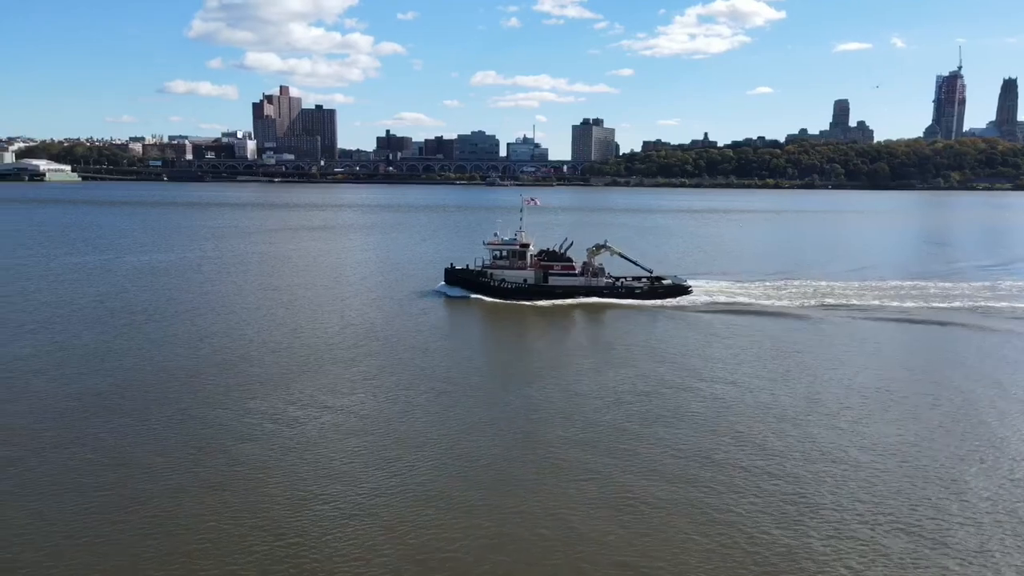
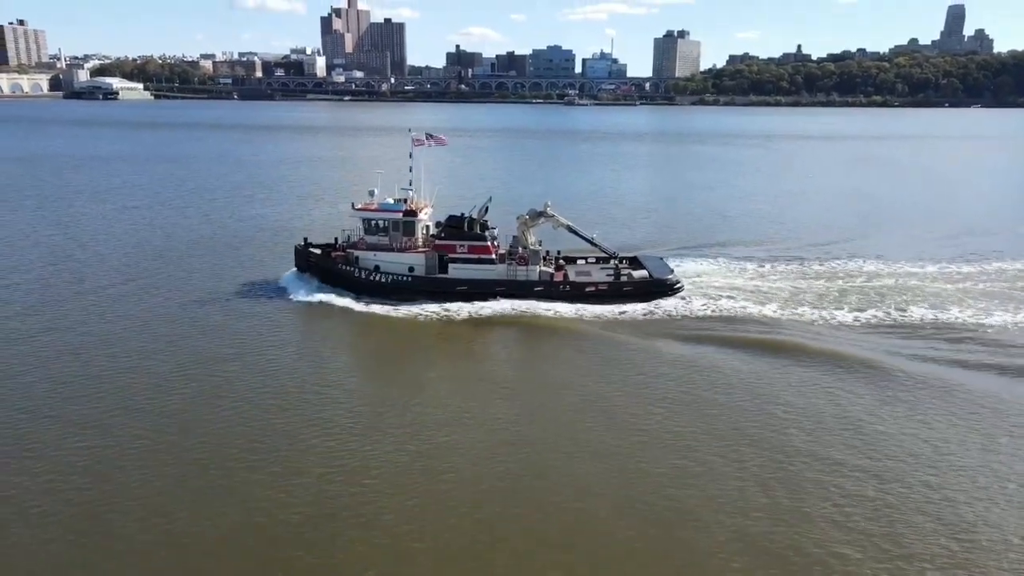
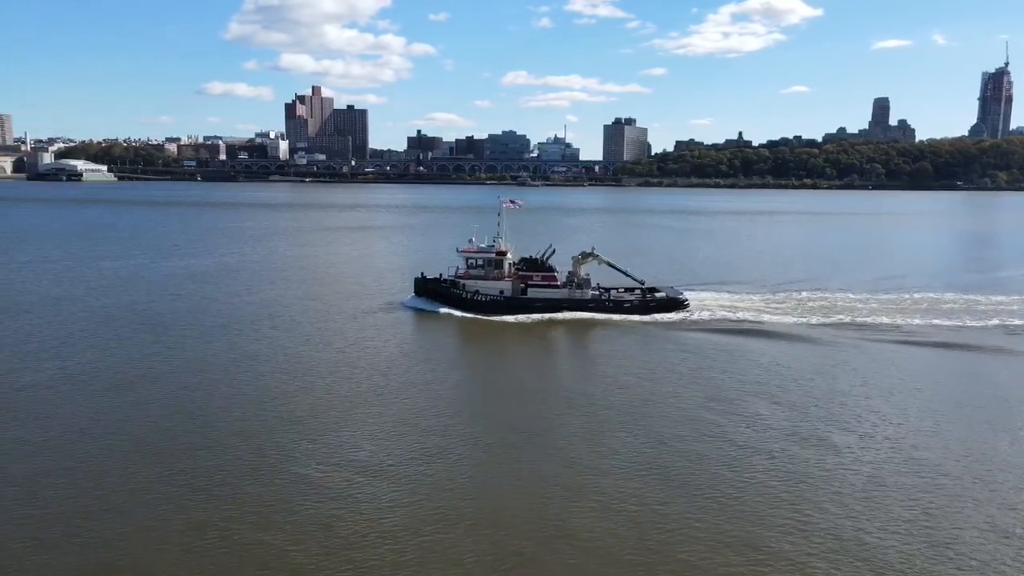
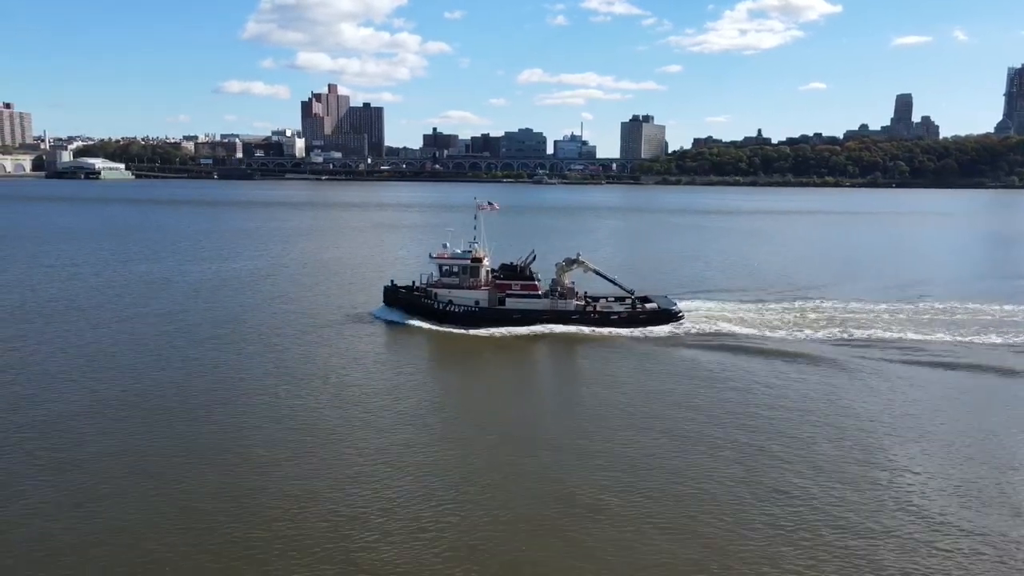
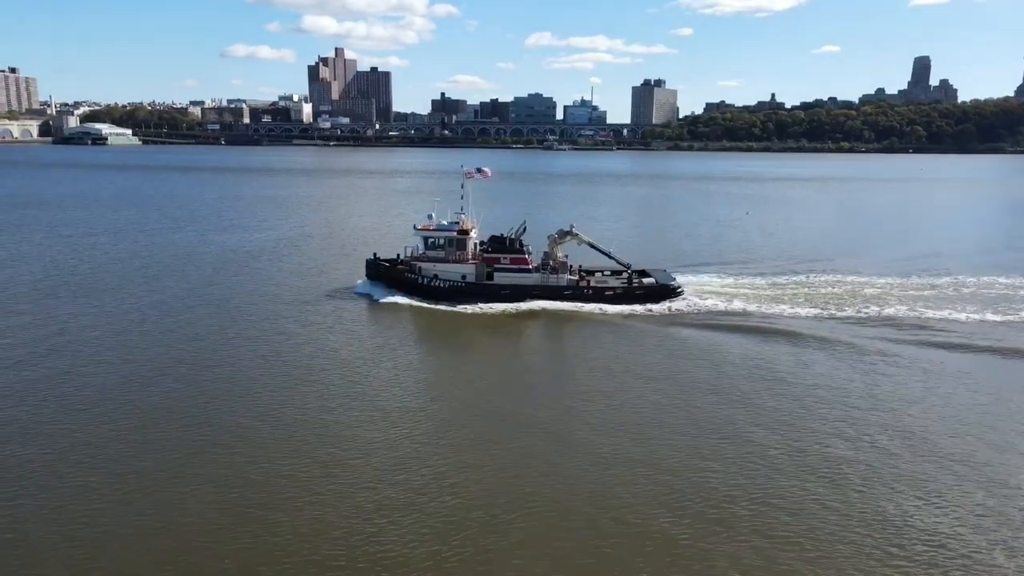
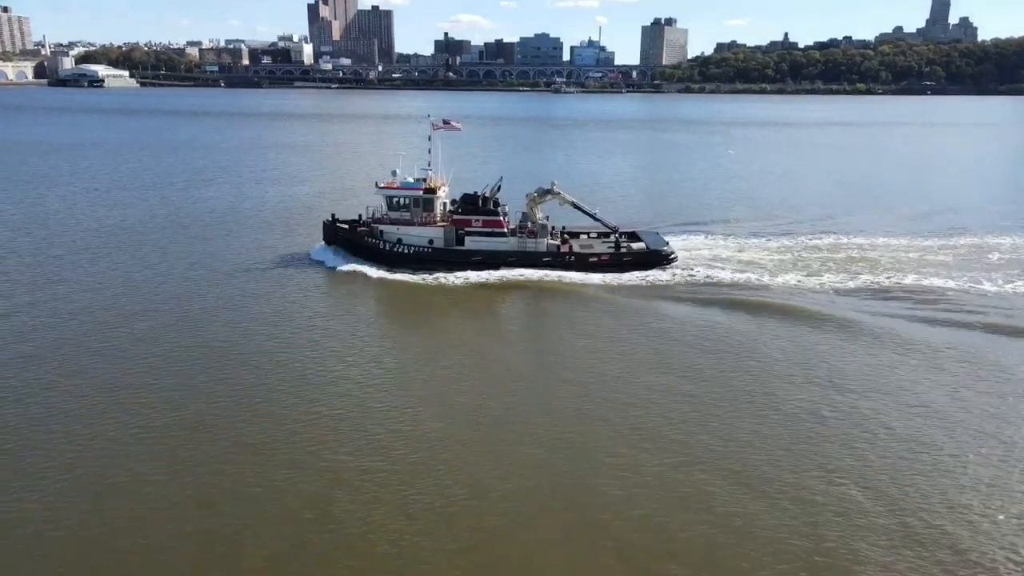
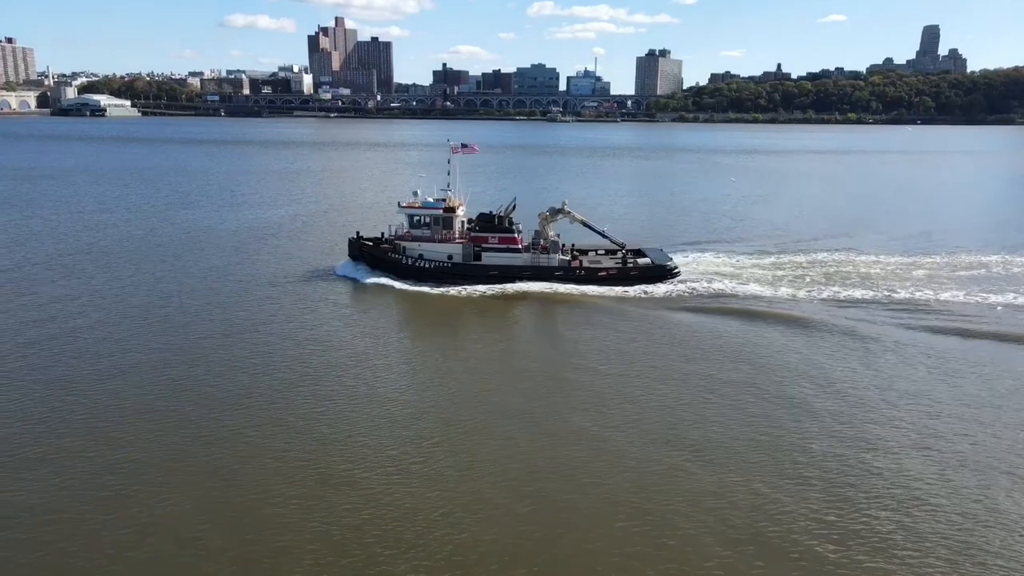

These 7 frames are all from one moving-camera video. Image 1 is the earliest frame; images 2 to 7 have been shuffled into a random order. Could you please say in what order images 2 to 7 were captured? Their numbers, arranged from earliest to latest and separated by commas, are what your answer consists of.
3, 4, 5, 7, 6, 2
